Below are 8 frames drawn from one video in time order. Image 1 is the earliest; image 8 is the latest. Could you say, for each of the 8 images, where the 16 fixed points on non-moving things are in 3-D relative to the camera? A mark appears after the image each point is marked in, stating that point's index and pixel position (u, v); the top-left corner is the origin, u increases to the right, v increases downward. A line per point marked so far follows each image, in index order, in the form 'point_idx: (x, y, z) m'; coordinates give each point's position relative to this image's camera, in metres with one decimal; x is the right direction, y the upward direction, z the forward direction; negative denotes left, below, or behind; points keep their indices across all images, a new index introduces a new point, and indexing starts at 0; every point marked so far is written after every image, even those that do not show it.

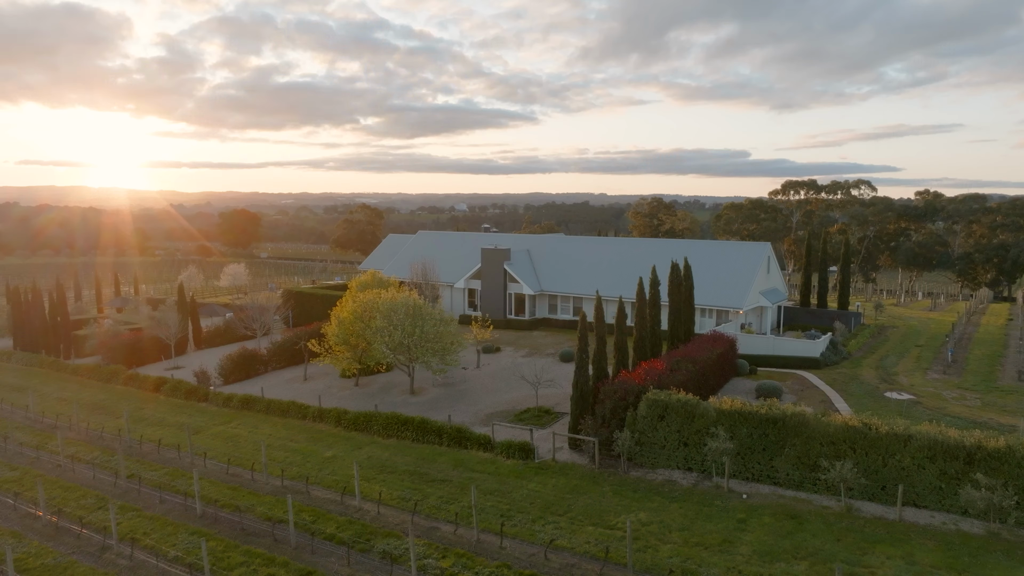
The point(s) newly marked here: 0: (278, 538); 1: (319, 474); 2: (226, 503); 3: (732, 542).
0: (-5.1, -5.4, +15.5) m
1: (-5.1, -4.9, +18.9) m
2: (-7.0, -5.3, +17.5) m
3: (+4.3, -4.9, +13.8) m
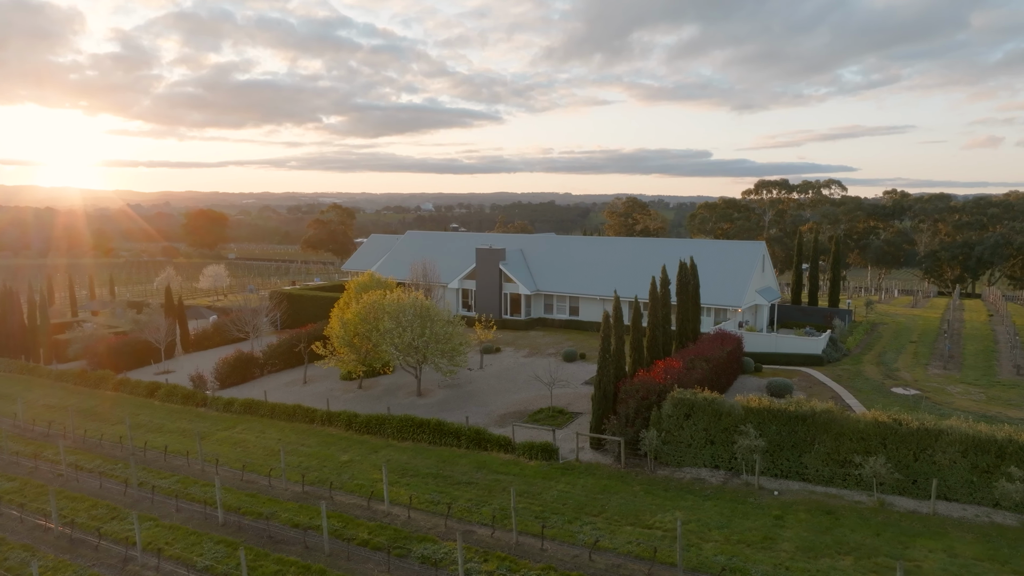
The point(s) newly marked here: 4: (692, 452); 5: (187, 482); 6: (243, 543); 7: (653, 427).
0: (-4.3, -5.5, +15.2) m
1: (-4.5, -5.0, +18.6) m
2: (-6.3, -5.3, +17.1) m
3: (+5.1, -4.9, +13.9) m
4: (+4.4, -4.0, +17.5) m
5: (-8.8, -5.2, +19.4) m
6: (-5.9, -5.6, +15.6) m
7: (+3.6, -3.5, +17.9) m
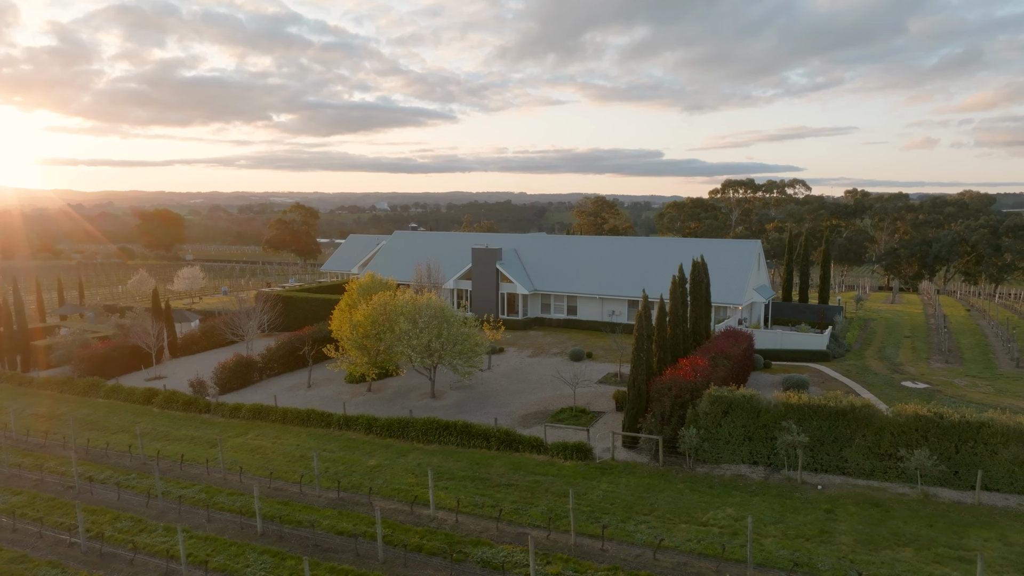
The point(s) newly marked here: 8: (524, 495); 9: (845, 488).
0: (-3.1, -5.5, +14.8) m
1: (-3.5, -5.0, +18.2) m
2: (-5.3, -5.4, +16.6) m
3: (+6.3, -4.9, +14.2) m
4: (+5.4, -4.0, +17.7) m
5: (-7.9, -5.3, +18.8) m
6: (-4.7, -5.6, +15.1) m
7: (+4.5, -3.5, +18.1) m
8: (+0.3, -4.9, +17.0) m
9: (+7.4, -4.5, +16.0) m
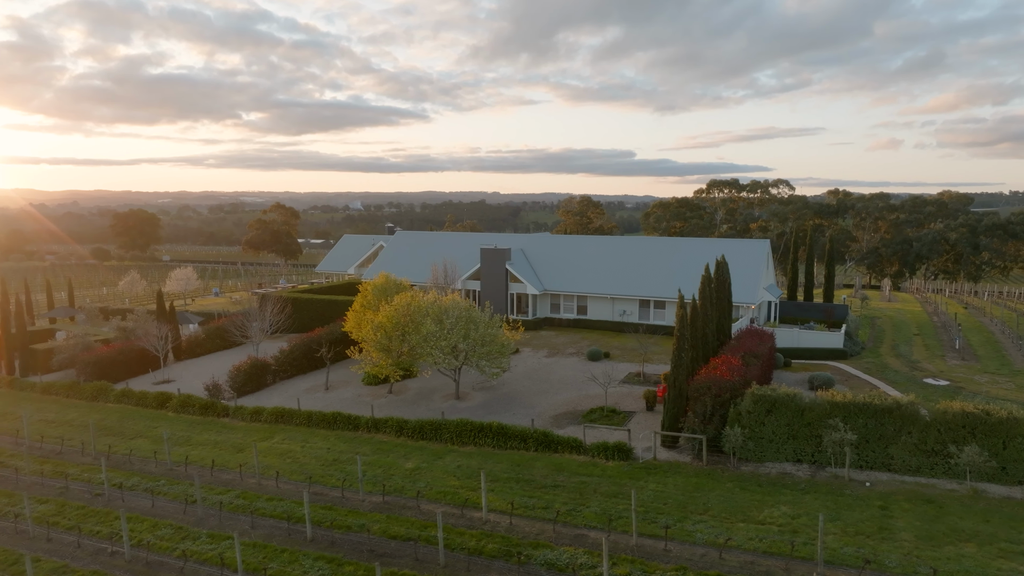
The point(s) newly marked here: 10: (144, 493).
0: (-1.9, -5.5, +14.7) m
1: (-2.4, -5.0, +18.1) m
2: (-4.1, -5.4, +16.4) m
3: (+7.6, -4.8, +14.4) m
4: (+6.5, -4.0, +17.8) m
5: (-6.8, -5.4, +18.4) m
6: (-3.5, -5.7, +14.9) m
7: (+5.6, -3.5, +18.2) m
8: (+1.5, -4.9, +16.9) m
9: (+8.6, -4.5, +16.2) m
10: (-9.9, -5.5, +19.2) m
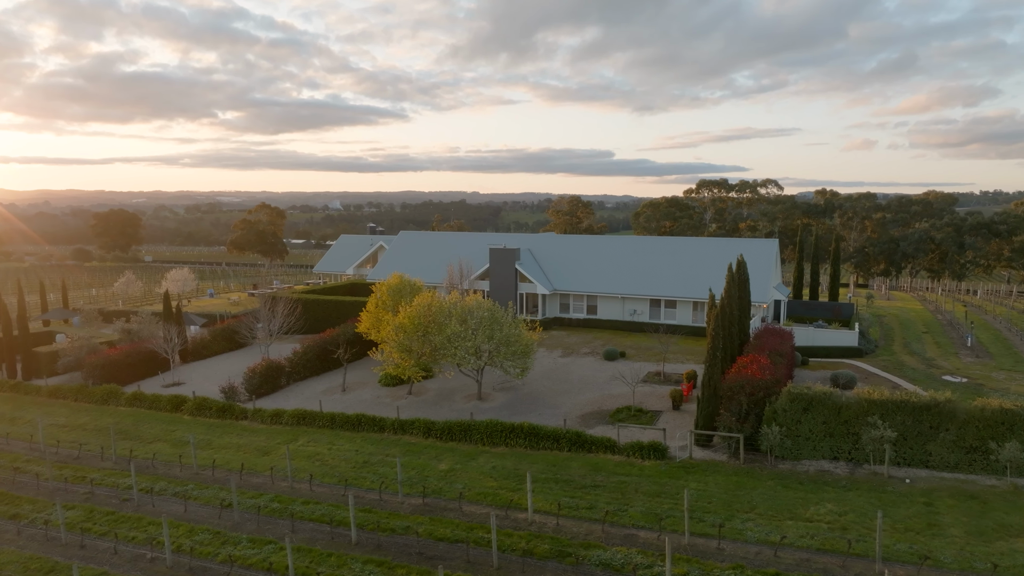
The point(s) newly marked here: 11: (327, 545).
0: (-0.8, -5.5, +14.6) m
1: (-1.4, -5.0, +18.0) m
2: (-3.1, -5.4, +16.2) m
3: (+8.6, -4.8, +14.5) m
4: (+7.5, -3.9, +17.9) m
5: (-5.8, -5.4, +18.2) m
6: (-2.4, -5.7, +14.8) m
7: (+6.6, -3.5, +18.3) m
8: (+2.5, -4.9, +16.9) m
9: (+9.7, -4.4, +16.4) m
10: (-8.9, -5.5, +18.9) m
11: (-4.1, -5.7, +15.7) m
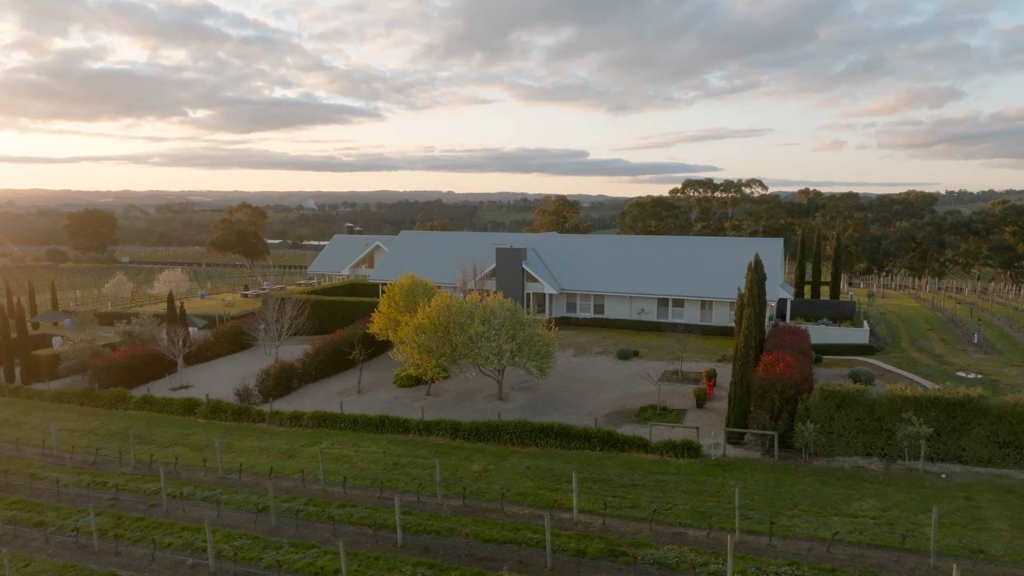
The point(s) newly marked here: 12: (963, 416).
0: (+0.3, -5.5, +14.5) m
1: (-0.5, -5.0, +17.9) m
2: (-2.0, -5.4, +16.1) m
3: (+9.7, -4.8, +14.8) m
4: (+8.5, -3.9, +18.2) m
5: (-4.9, -5.4, +18.0) m
6: (-1.4, -5.7, +14.7) m
7: (+7.5, -3.4, +18.5) m
8: (+3.5, -4.9, +17.0) m
9: (+10.7, -4.4, +16.7) m
10: (-8.0, -5.6, +18.6) m
11: (-3.0, -5.7, +15.6) m
12: (+10.9, -3.1, +17.3) m
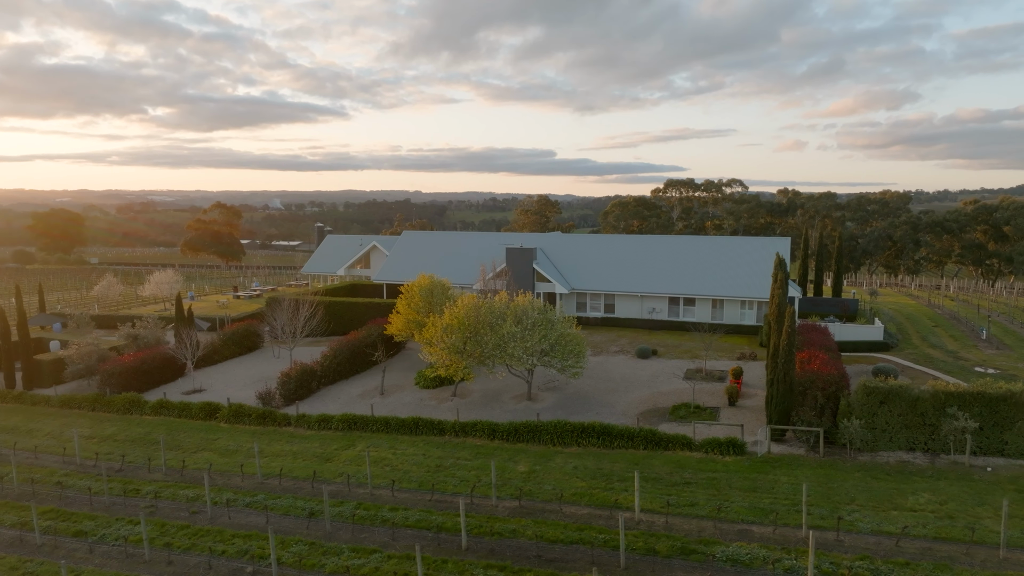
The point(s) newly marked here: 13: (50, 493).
0: (+1.7, -5.5, +14.5) m
1: (+0.9, -5.0, +17.9) m
2: (-0.7, -5.5, +16.0) m
3: (+11.1, -4.7, +15.2) m
4: (+9.8, -3.9, +18.5) m
5: (-3.6, -5.4, +17.8) m
6: (+0.1, -5.7, +14.6) m
7: (+8.8, -3.4, +18.8) m
8: (+4.8, -4.9, +17.1) m
9: (+12.0, -4.3, +17.1) m
10: (-6.7, -5.6, +18.2) m
11: (-1.6, -5.7, +15.4) m
12: (+12.2, -3.0, +17.7) m
13: (-12.9, -5.7, +20.0) m
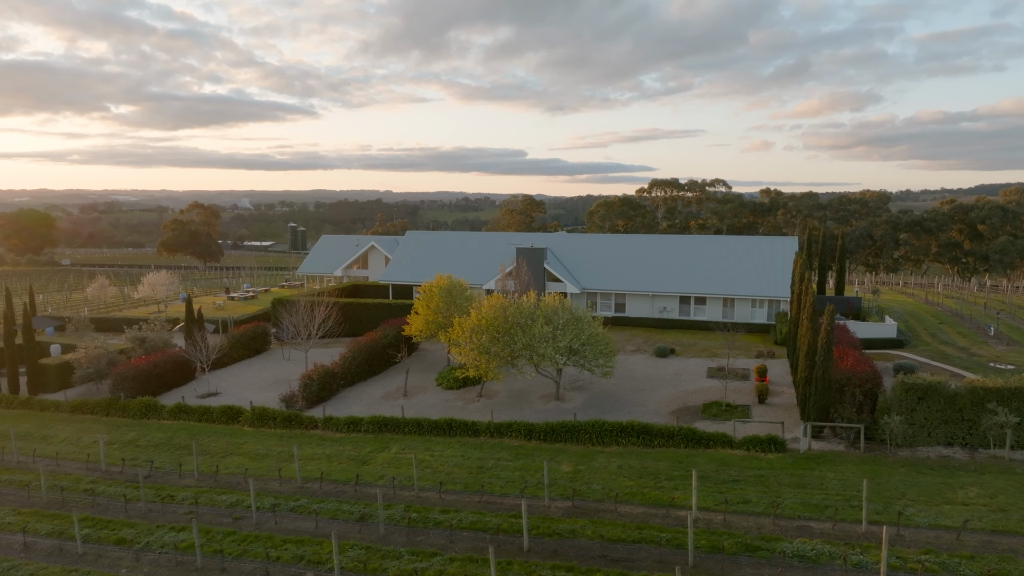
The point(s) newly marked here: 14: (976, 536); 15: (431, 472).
0: (+3.1, -5.5, +14.6) m
1: (+2.1, -5.0, +17.9) m
2: (+0.7, -5.5, +16.0) m
3: (+12.5, -4.7, +15.6) m
4: (+11.0, -3.8, +18.9) m
5: (-2.3, -5.5, +17.6) m
6: (+1.5, -5.7, +14.6) m
7: (+10.0, -3.3, +19.1) m
8: (+6.1, -4.9, +17.3) m
9: (+13.3, -4.3, +17.5) m
10: (-5.5, -5.7, +17.9) m
11: (-0.3, -5.7, +15.3) m
12: (+13.4, -3.0, +18.2) m
13: (-11.7, -5.8, +19.4) m
14: (+9.4, -5.0, +14.6) m
15: (-2.2, -5.1, +19.7) m
